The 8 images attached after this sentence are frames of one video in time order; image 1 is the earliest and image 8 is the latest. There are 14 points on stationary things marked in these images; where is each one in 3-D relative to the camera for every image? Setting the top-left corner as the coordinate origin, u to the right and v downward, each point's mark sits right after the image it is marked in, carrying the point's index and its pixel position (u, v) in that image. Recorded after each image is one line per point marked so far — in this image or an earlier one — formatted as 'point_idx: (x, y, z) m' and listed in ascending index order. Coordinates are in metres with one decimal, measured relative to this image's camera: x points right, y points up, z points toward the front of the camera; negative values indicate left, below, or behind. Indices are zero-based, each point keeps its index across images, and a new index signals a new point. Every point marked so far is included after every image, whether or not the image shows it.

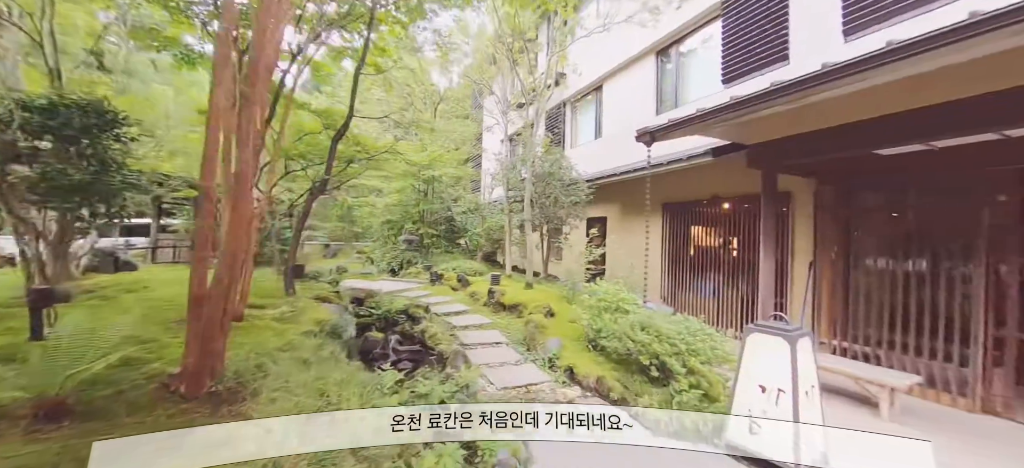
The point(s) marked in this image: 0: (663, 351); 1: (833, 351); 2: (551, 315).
0: (+1.2, -0.9, +3.3) m
1: (+3.8, -1.4, +4.8) m
2: (+0.5, -1.1, +5.4) m
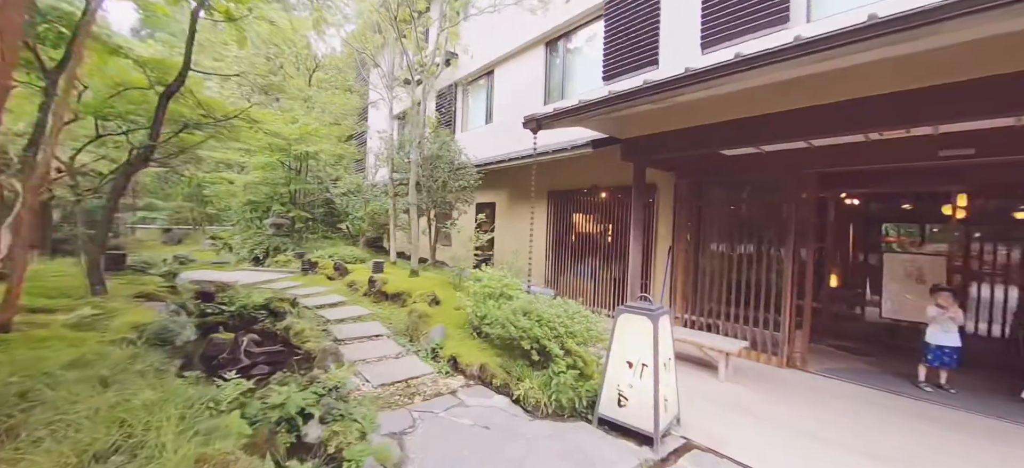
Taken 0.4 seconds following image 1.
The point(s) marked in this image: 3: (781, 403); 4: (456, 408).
0: (+0.2, -0.8, +3.3) m
1: (+2.4, -1.2, +5.5) m
2: (-1.0, -0.9, +5.2) m
3: (+2.4, -1.5, +3.6) m
4: (-0.4, -1.4, +3.1) m
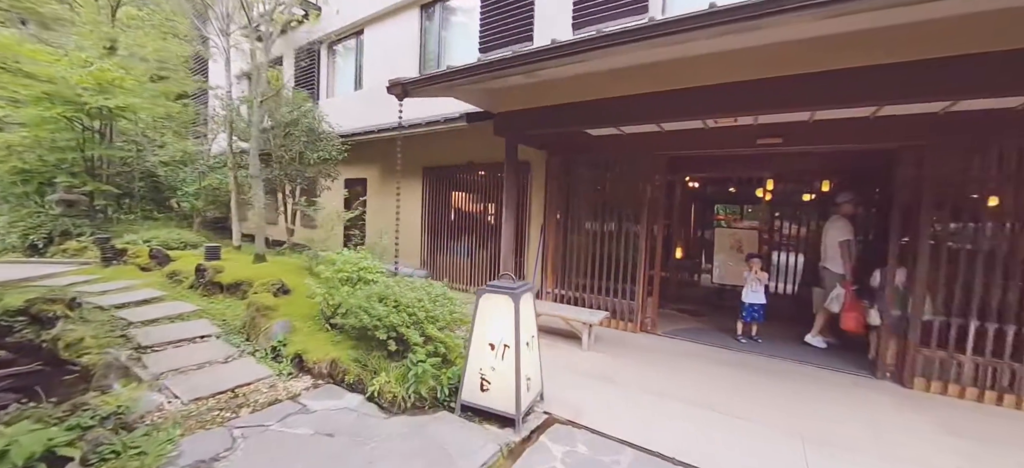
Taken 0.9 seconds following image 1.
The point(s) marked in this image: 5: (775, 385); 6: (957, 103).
0: (-0.8, -0.7, +3.0) m
1: (+0.6, -0.9, +5.7) m
2: (-2.6, -0.7, +4.4) m
3: (+1.2, -1.3, +3.9) m
4: (-1.4, -1.2, +2.7) m
5: (+2.4, -1.4, +3.7) m
6: (+3.6, +1.1, +3.3) m
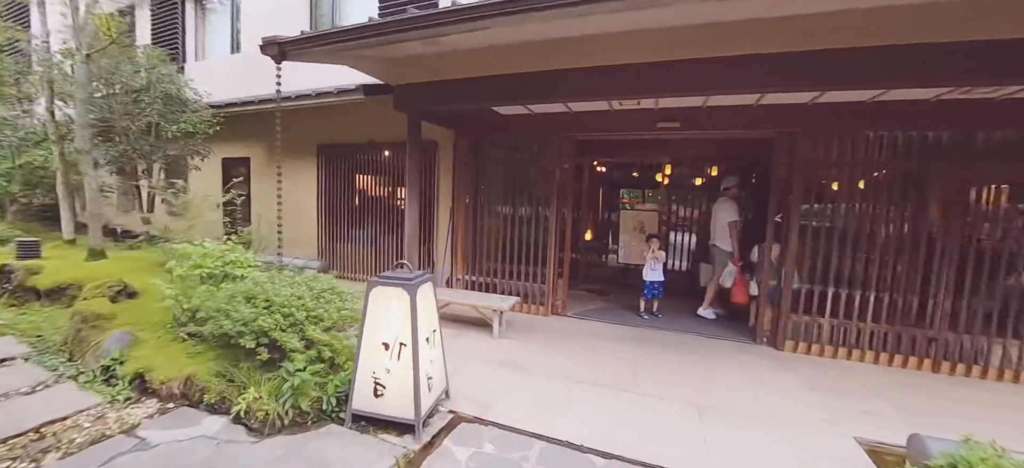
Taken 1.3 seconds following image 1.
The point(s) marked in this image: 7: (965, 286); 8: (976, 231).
0: (-1.5, -0.6, +2.5) m
1: (-0.6, -0.7, +5.5) m
2: (-3.5, -0.6, +3.6) m
3: (+0.3, -1.1, +3.9) m
4: (-2.0, -1.1, +2.1) m
5: (+1.5, -1.2, +3.9) m
6: (+2.8, +1.3, +3.6) m
7: (+4.2, -0.5, +3.7) m
8: (+4.2, 0.0, +3.7) m
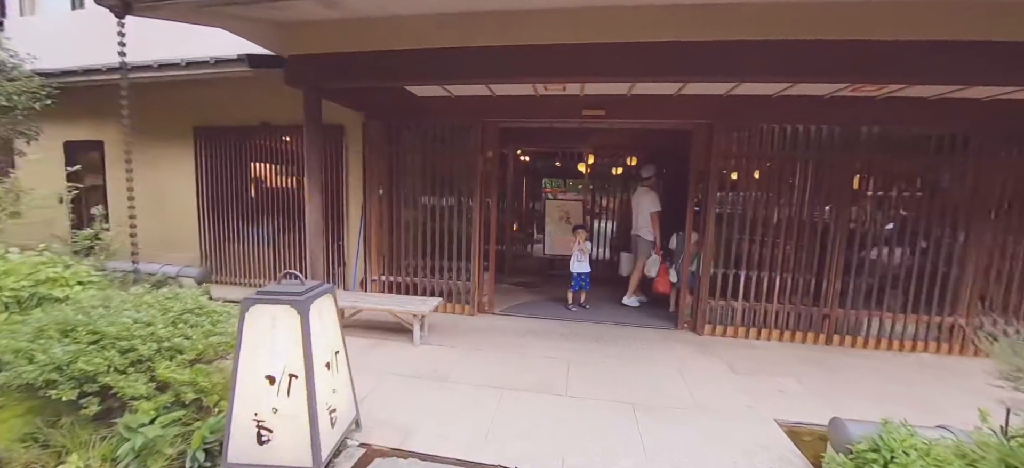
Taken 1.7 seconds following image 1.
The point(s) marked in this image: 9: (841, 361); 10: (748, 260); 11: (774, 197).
0: (-1.9, -0.6, +1.9) m
1: (-1.6, -0.6, +4.9) m
2: (-4.0, -0.6, +2.6) m
3: (-0.4, -1.1, +3.6) m
4: (-2.3, -1.2, +1.4) m
5: (+0.9, -1.1, +3.8) m
6: (+2.1, +1.4, +3.7) m
7: (+3.5, -0.3, +4.1) m
8: (+3.5, +0.2, +4.0) m
9: (+3.2, -1.2, +3.9) m
10: (+2.5, -0.3, +4.2) m
11: (+2.7, +0.4, +4.1) m
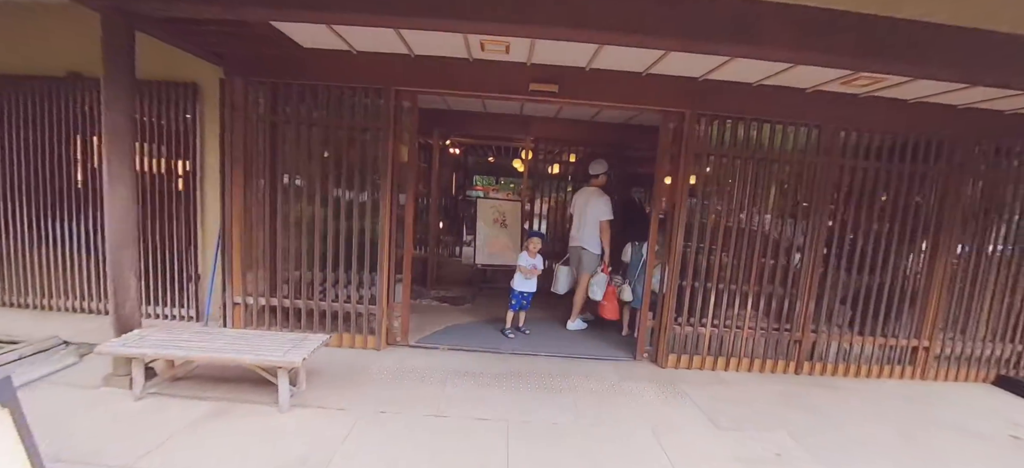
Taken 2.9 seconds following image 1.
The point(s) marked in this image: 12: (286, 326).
0: (-2.1, -0.7, +0.5) m
1: (-2.3, -0.7, +3.6) m
2: (-4.3, -0.7, +0.8) m
3: (-0.9, -1.2, +2.4) m
4: (-2.4, -1.3, -0.1) m
5: (+0.3, -1.2, +2.9) m
6: (+1.5, +1.3, +3.0) m
7: (+2.8, -0.5, +3.6) m
8: (+2.9, 0.0, +3.6) m
9: (+2.5, -1.3, +3.3) m
10: (+1.8, -0.4, +3.6) m
11: (+2.1, +0.3, +3.5) m
12: (-2.0, -0.8, +3.6) m
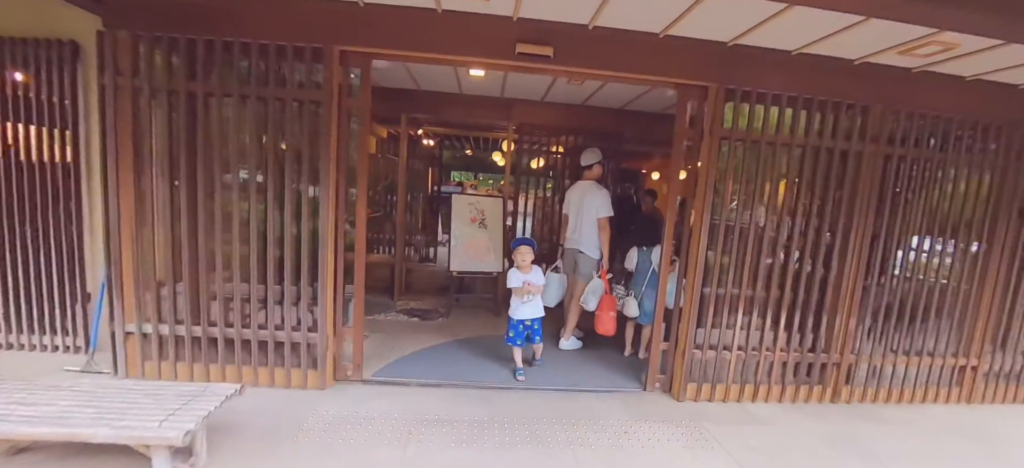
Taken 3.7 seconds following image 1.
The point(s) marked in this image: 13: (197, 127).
0: (-2.0, -0.7, -0.3) m
1: (-2.4, -0.7, +2.8) m
2: (-4.3, -0.7, -0.1) m
3: (-0.9, -1.2, +1.7) m
4: (-2.3, -1.3, -0.9) m
5: (+0.2, -1.2, +2.2) m
6: (+1.4, +1.2, +2.4) m
7: (+2.7, -0.5, +3.1) m
8: (+2.7, 0.0, +3.0) m
9: (+2.4, -1.4, +2.8) m
10: (+1.7, -0.4, +3.0) m
11: (+1.9, +0.2, +2.9) m
12: (-2.1, -0.9, +2.7) m
13: (-2.0, +0.7, +2.6) m
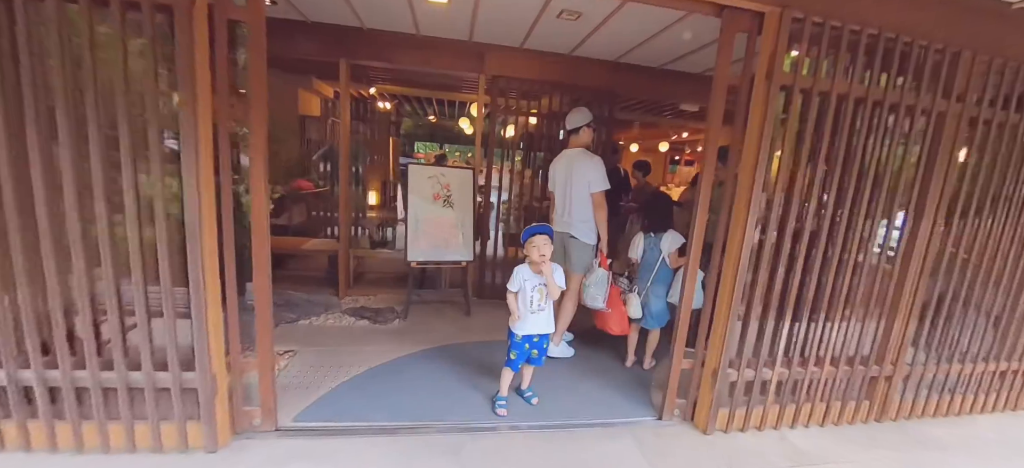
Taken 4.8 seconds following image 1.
0: (-1.9, -0.9, -1.2) m
1: (-2.5, -0.7, +1.8) m
2: (-4.2, -0.9, -1.2) m
3: (-1.0, -1.2, +0.9) m
4: (-2.1, -1.5, -1.8) m
5: (+0.1, -1.2, +1.5) m
6: (+1.3, +1.3, +1.6) m
7: (+2.6, -0.4, +2.5) m
8: (+2.6, +0.1, +2.4) m
9: (+2.3, -1.3, +2.3) m
10: (+1.6, -0.3, +2.3) m
11: (+1.8, +0.3, +2.2) m
12: (-2.2, -0.8, +1.8) m
13: (-2.1, +0.7, +1.6) m
